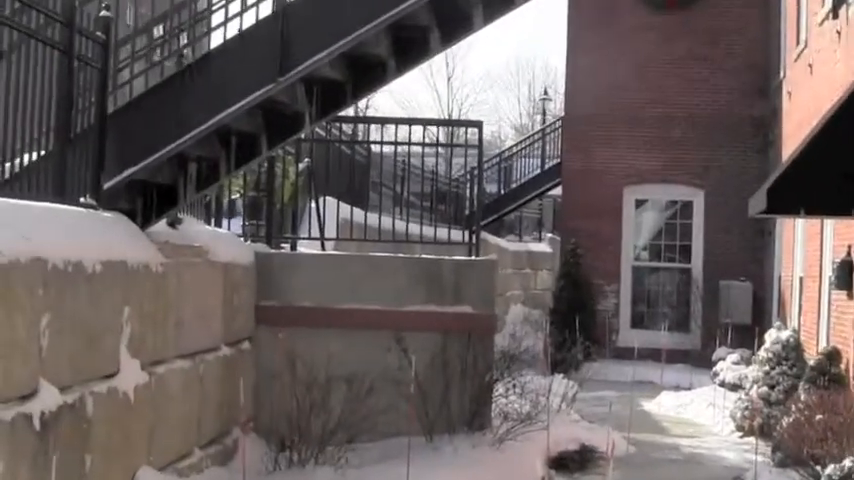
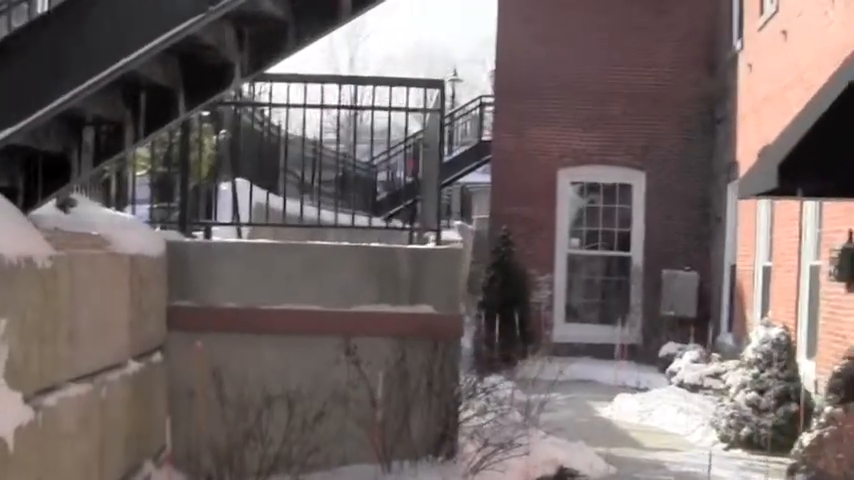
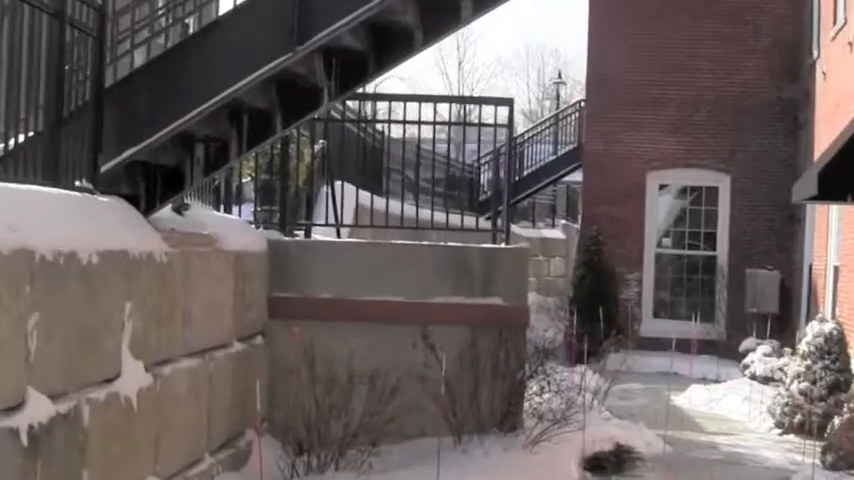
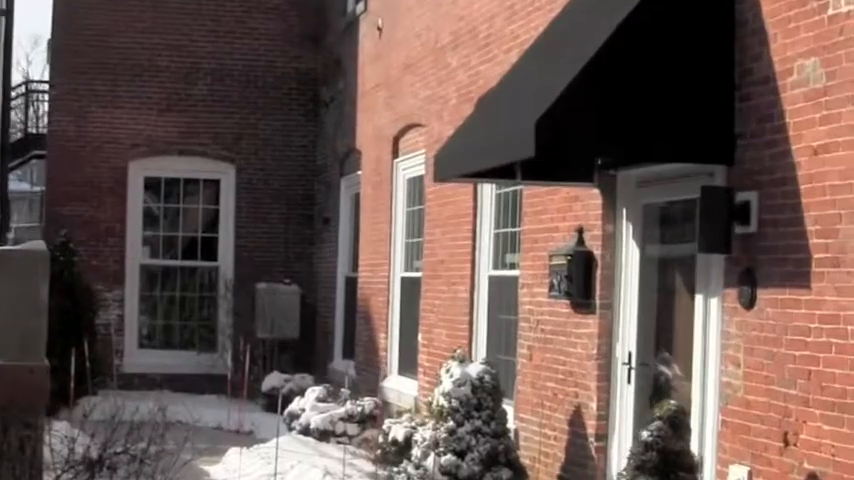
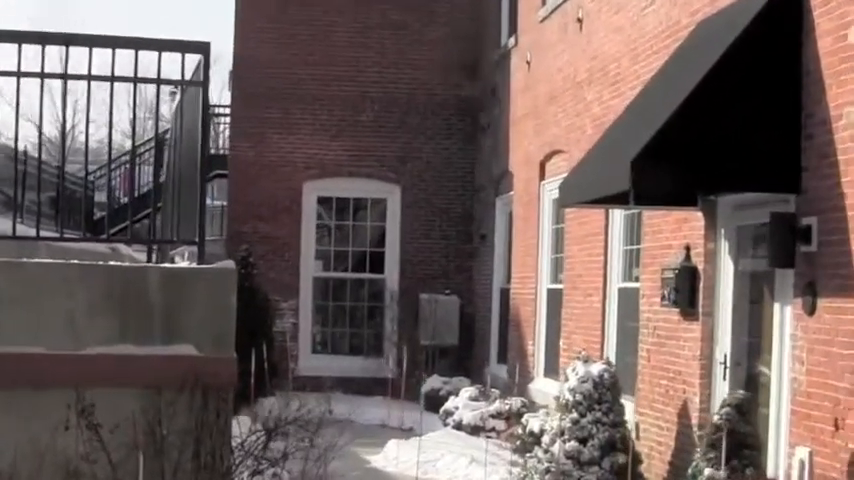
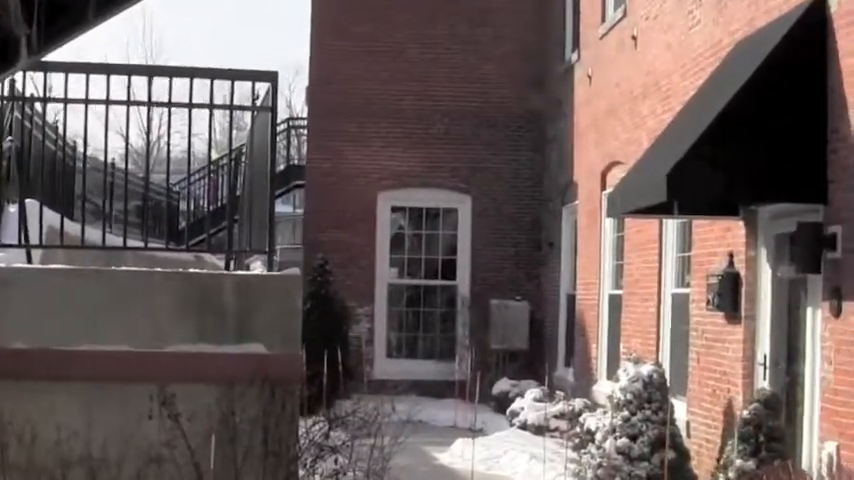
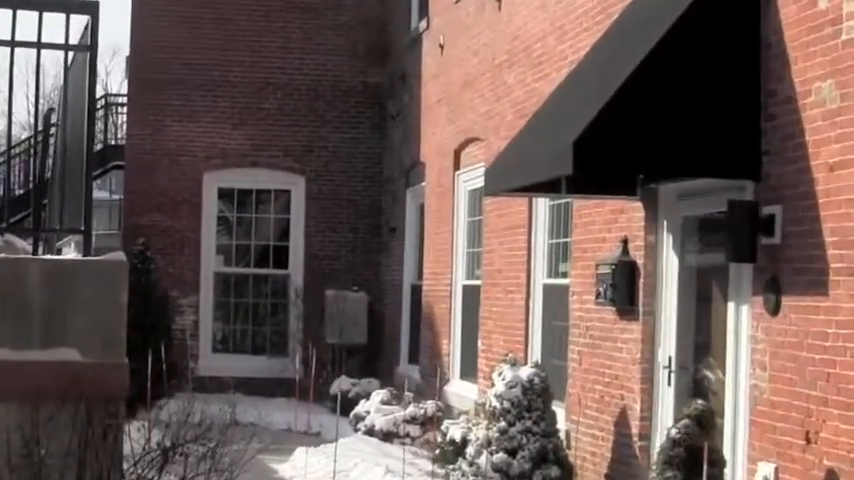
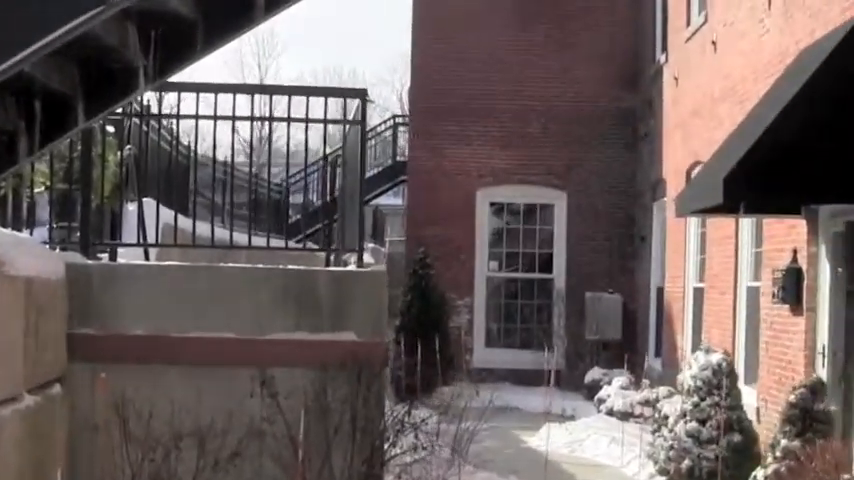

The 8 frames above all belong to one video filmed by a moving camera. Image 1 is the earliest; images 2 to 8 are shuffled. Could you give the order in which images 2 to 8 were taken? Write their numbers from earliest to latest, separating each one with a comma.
3, 2, 8, 6, 5, 7, 4
